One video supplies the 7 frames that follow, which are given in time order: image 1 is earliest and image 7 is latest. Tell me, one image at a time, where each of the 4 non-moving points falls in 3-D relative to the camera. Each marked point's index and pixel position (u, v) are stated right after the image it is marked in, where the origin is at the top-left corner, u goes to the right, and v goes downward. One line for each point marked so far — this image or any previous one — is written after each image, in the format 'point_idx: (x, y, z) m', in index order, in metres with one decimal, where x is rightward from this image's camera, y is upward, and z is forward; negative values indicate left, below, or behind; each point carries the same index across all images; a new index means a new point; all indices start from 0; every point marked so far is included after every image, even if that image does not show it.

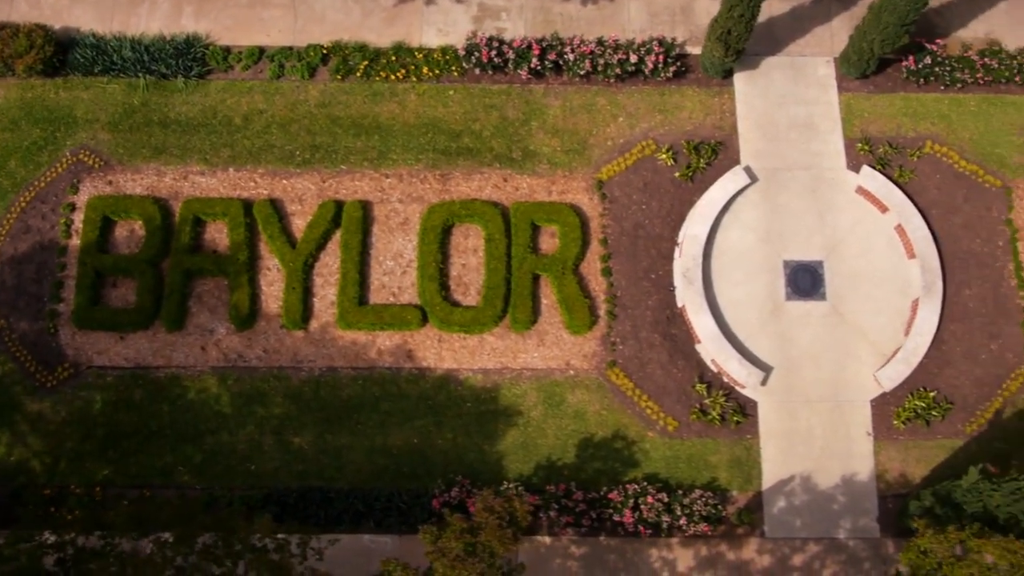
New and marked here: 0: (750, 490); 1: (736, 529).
0: (+3.0, -2.5, +18.9) m
1: (+2.8, -3.0, +18.7) m
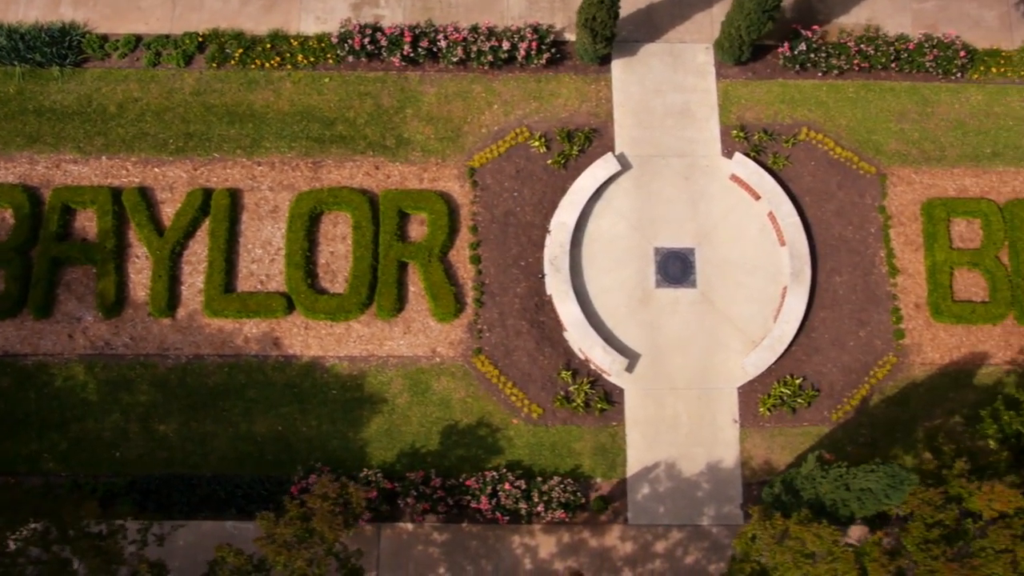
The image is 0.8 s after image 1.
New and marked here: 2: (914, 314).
0: (+1.3, -2.4, +18.9) m
1: (+1.1, -2.8, +18.8) m
2: (+5.2, -0.3, +19.7) m
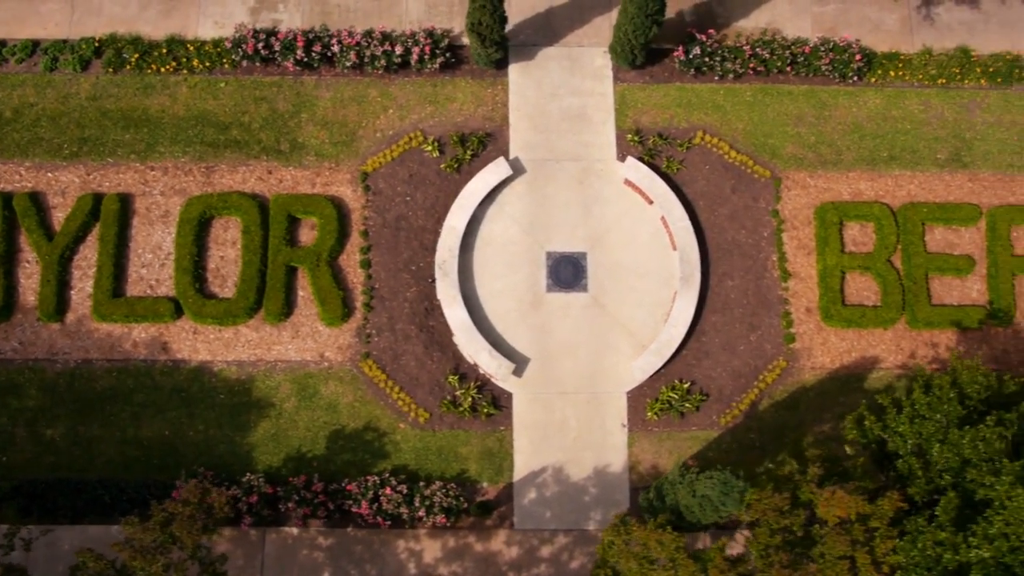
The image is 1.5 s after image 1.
0: (-0.1, -2.4, +18.9) m
1: (-0.3, -2.9, +18.8) m
2: (+3.8, -0.4, +19.6) m
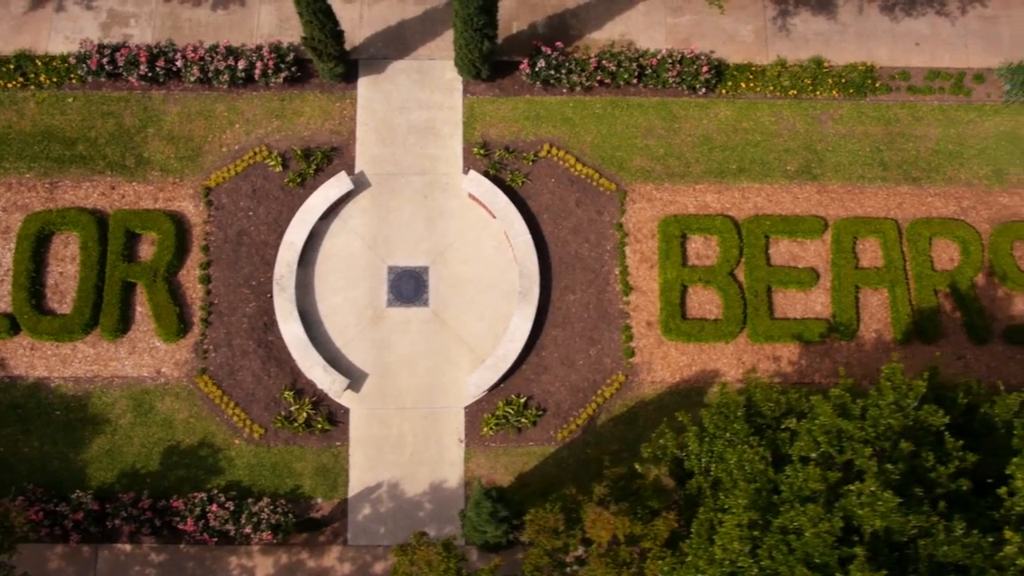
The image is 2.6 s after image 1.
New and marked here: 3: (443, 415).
0: (-2.2, -2.6, +18.9) m
1: (-2.4, -3.1, +18.7) m
2: (+1.7, -0.6, +19.6) m
3: (-0.9, -1.6, +19.3) m
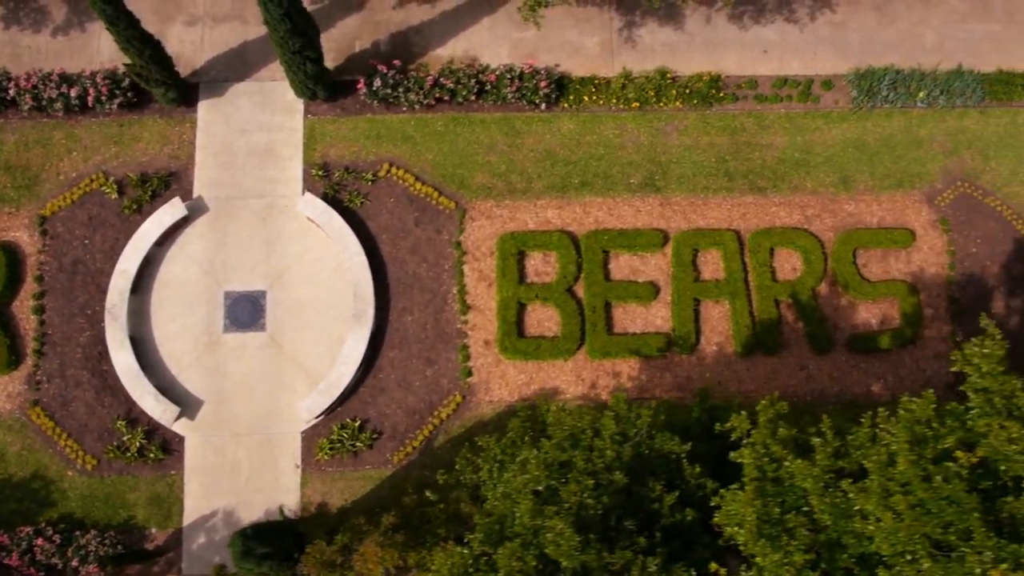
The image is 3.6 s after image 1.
0: (-4.2, -3.0, +18.7) m
1: (-4.4, -3.4, +18.6) m
2: (-0.4, -0.8, +19.4) m
3: (-2.9, -1.9, +19.1) m
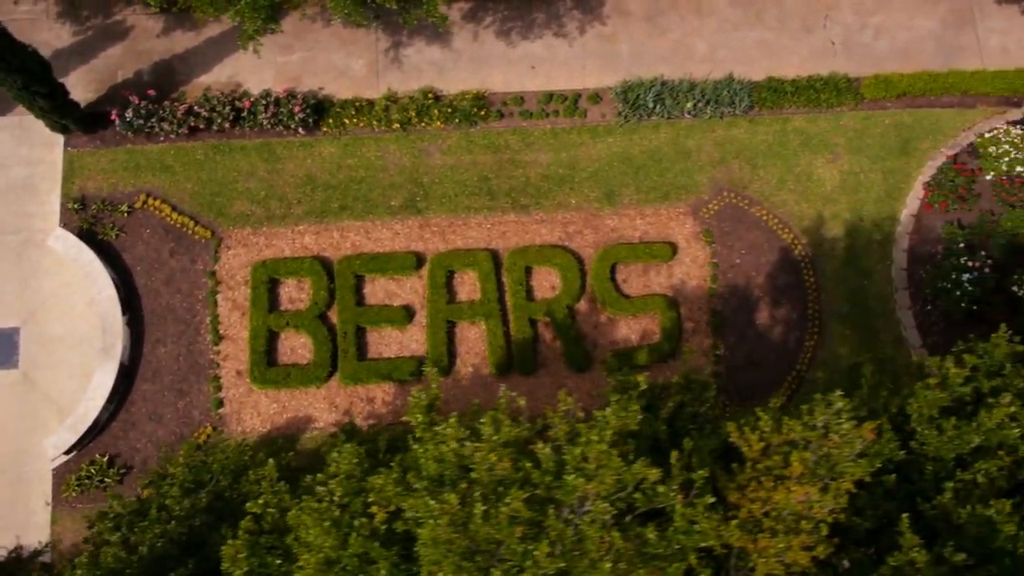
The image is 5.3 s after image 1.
0: (-7.3, -3.5, +18.6) m
1: (-7.5, -3.9, +18.5) m
2: (-3.5, -1.2, +19.3) m
3: (-6.0, -2.4, +19.0) m
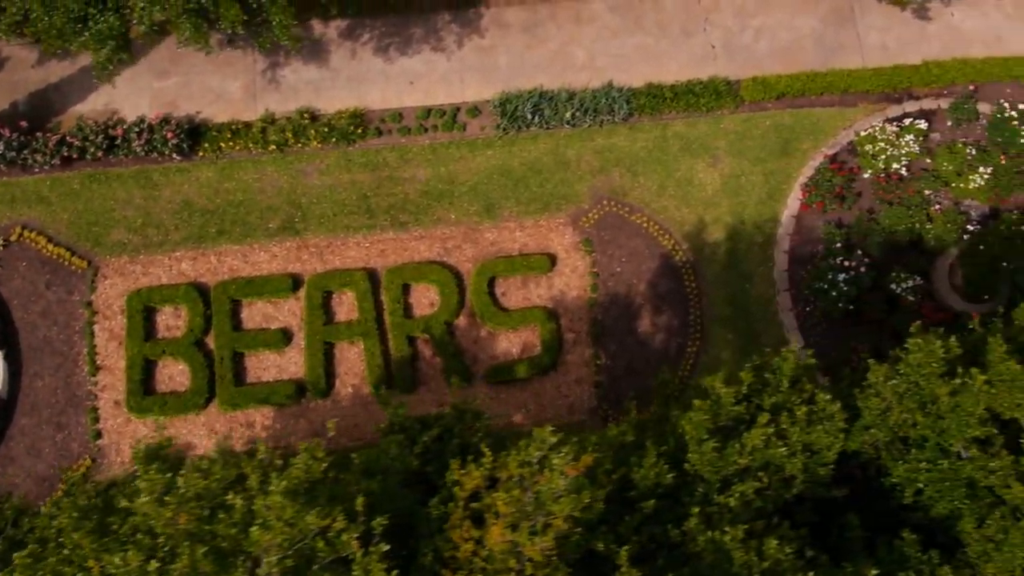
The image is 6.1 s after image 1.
0: (-8.8, -4.0, +18.5) m
1: (-8.9, -4.5, +18.4) m
2: (-5.0, -1.6, +19.2) m
3: (-7.5, -2.9, +18.9) m
